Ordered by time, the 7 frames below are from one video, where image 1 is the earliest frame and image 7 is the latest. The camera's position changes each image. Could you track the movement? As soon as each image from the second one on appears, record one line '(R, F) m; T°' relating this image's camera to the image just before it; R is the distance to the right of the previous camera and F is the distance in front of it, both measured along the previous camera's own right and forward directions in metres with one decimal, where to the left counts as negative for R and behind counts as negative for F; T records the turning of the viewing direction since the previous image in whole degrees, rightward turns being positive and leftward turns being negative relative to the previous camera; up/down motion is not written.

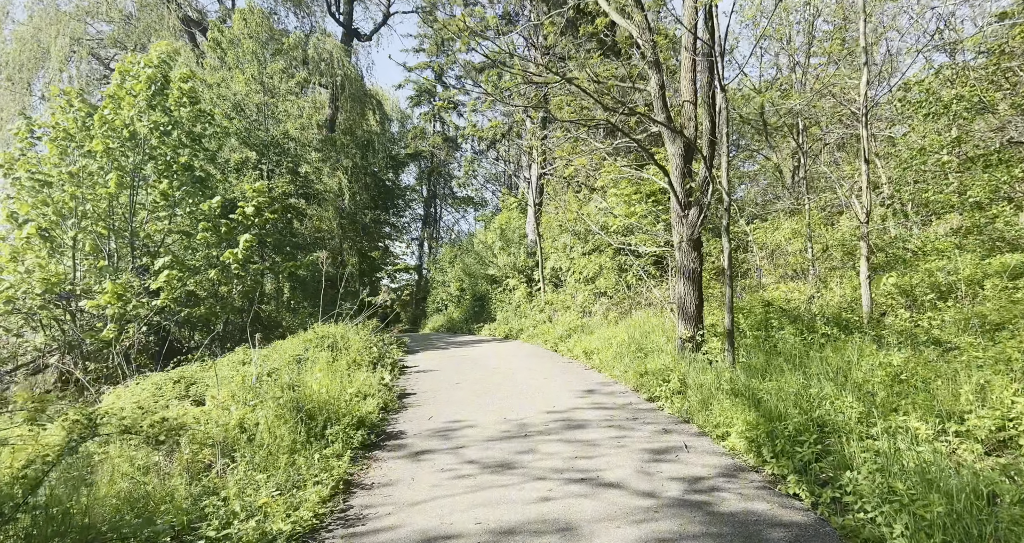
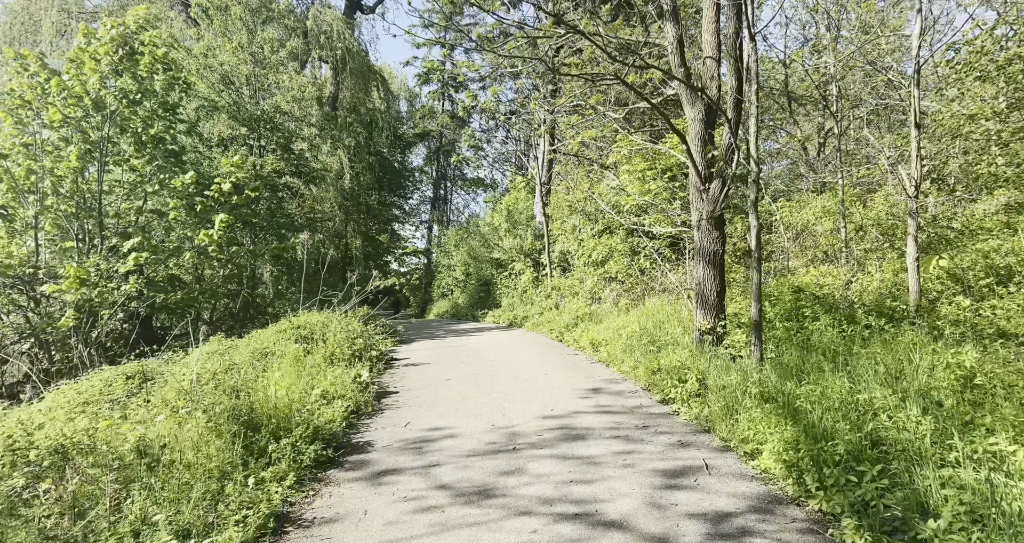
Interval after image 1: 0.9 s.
(+0.2, +1.0) m; -1°
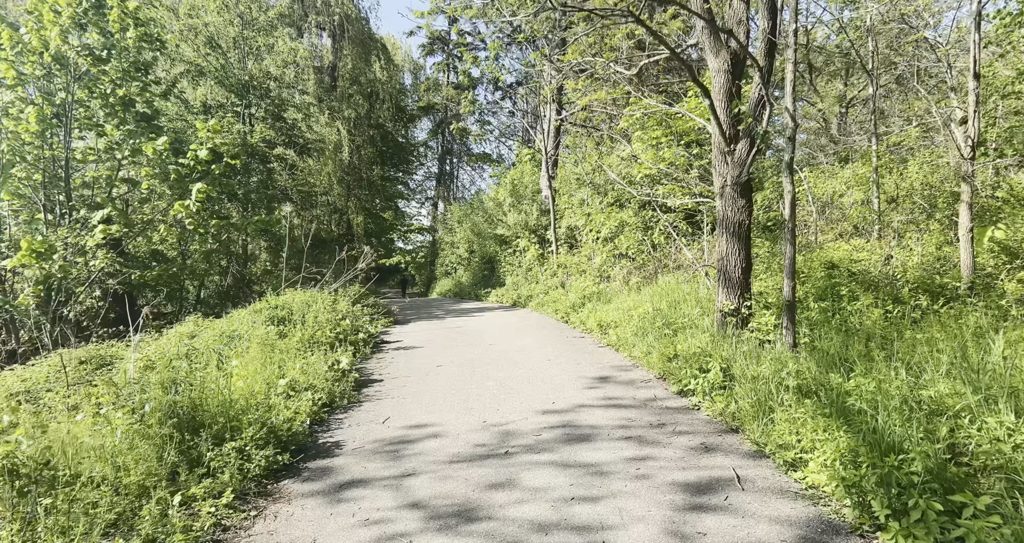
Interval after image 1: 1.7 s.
(+0.1, +0.9) m; -1°
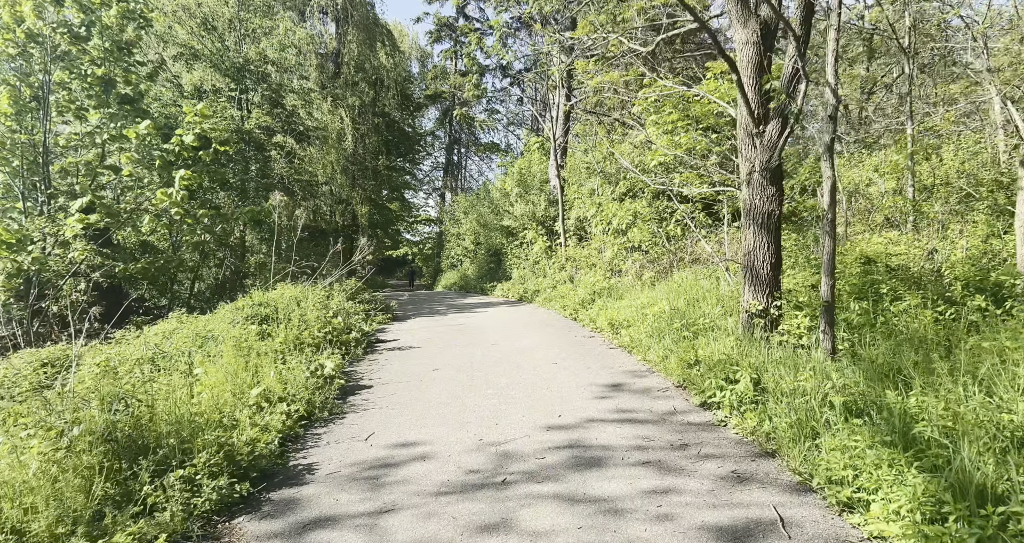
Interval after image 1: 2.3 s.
(+0.1, +0.7) m; -1°
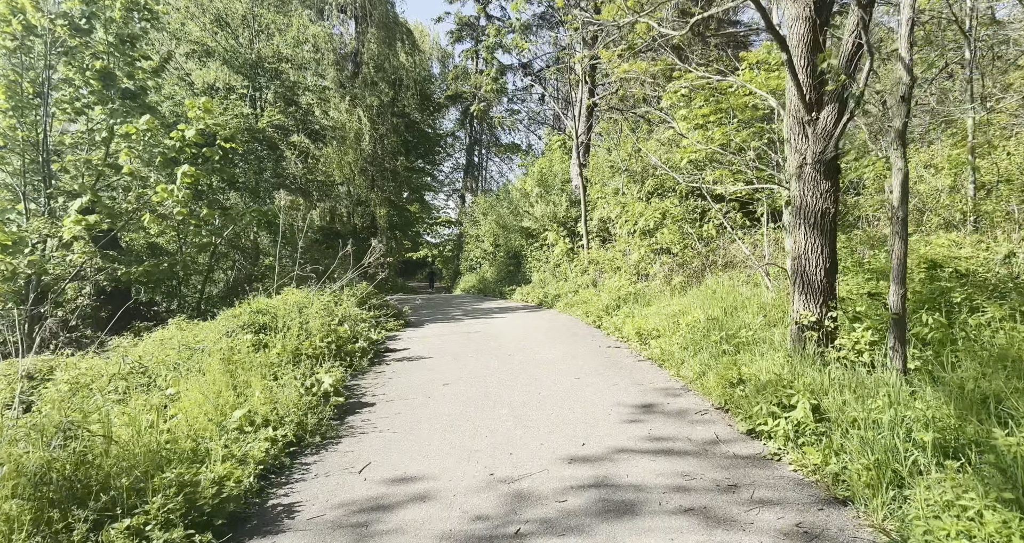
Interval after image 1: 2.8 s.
(0.0, +0.6) m; -2°
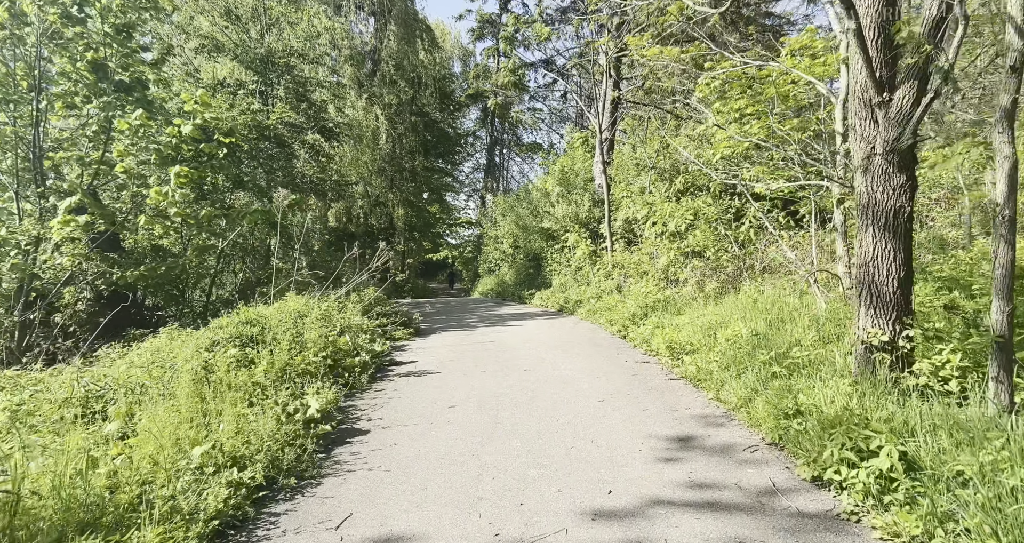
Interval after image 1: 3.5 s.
(+0.1, +0.7) m; -2°
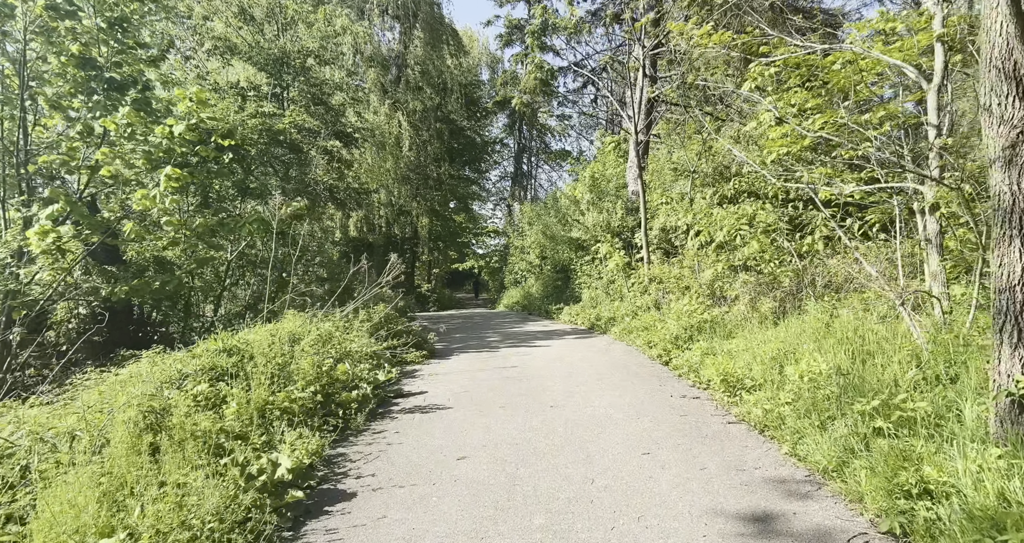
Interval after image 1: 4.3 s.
(0.0, +1.0) m; -3°
